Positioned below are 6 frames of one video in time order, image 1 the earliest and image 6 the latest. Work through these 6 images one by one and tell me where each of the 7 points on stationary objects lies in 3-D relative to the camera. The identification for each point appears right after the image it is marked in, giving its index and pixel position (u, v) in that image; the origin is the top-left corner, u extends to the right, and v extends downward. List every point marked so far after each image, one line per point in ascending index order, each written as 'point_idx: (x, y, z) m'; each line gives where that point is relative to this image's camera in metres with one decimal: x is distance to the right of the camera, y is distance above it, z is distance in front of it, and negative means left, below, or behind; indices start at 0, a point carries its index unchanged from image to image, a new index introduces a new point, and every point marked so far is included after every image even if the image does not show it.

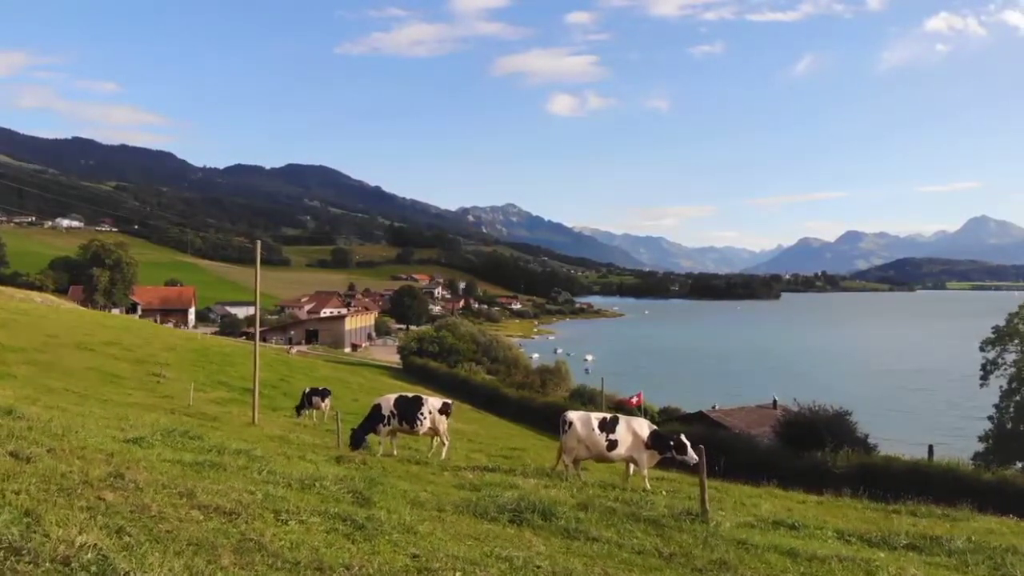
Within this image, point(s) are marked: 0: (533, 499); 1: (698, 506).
0: (+0.4, -2.7, +9.5) m
1: (+2.8, -3.2, +11.0) m
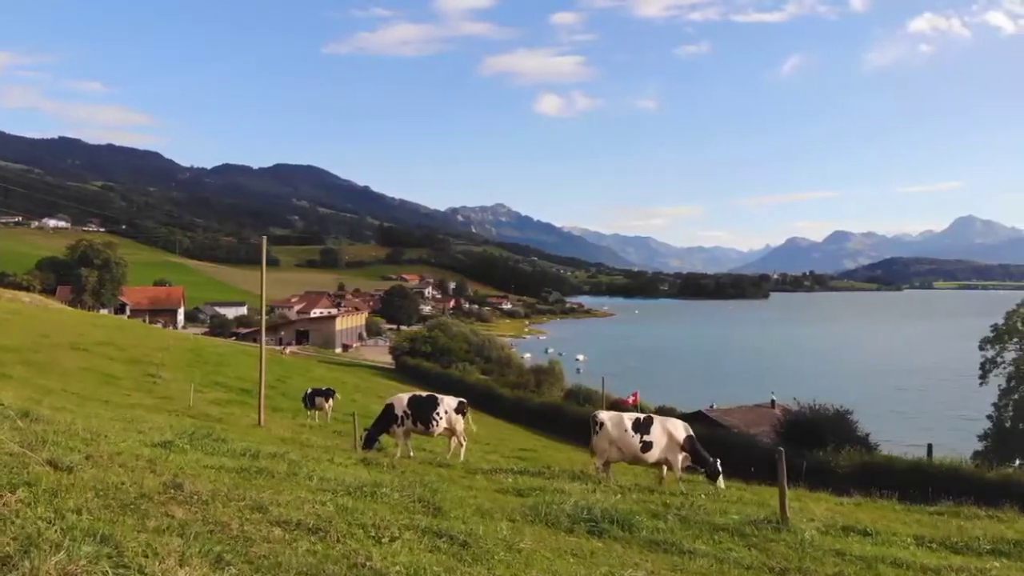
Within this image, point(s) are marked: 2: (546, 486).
0: (+1.1, -2.6, +8.8) m
1: (+3.4, -3.1, +10.4) m
2: (+0.5, -3.0, +11.5) m
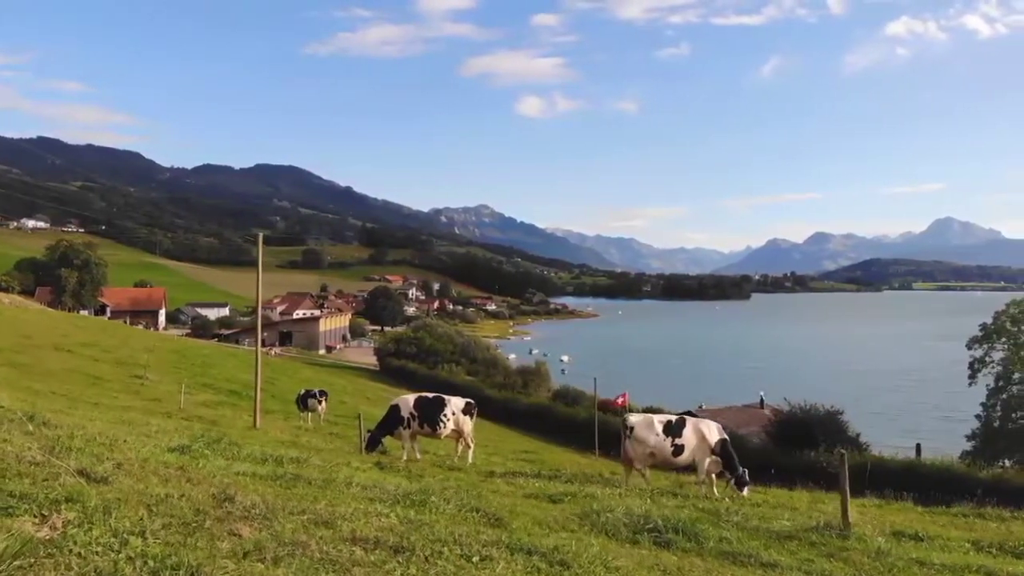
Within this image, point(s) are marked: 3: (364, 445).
0: (+1.6, -2.5, +8.3) m
1: (+3.9, -3.0, +9.9) m
2: (+0.9, -3.0, +11.0) m
3: (-3.8, -4.1, +19.5) m
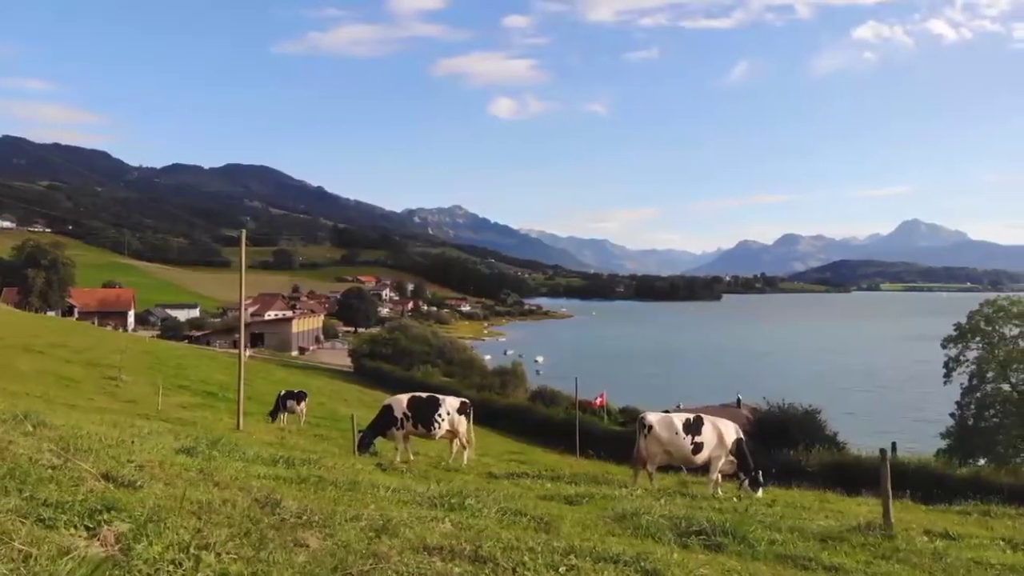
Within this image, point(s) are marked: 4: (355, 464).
0: (+1.8, -2.4, +8.0) m
1: (+4.1, -2.9, +9.7) m
2: (+1.1, -2.9, +10.6) m
3: (-3.9, -4.0, +19.0) m
4: (-2.6, -2.9, +12.5) m
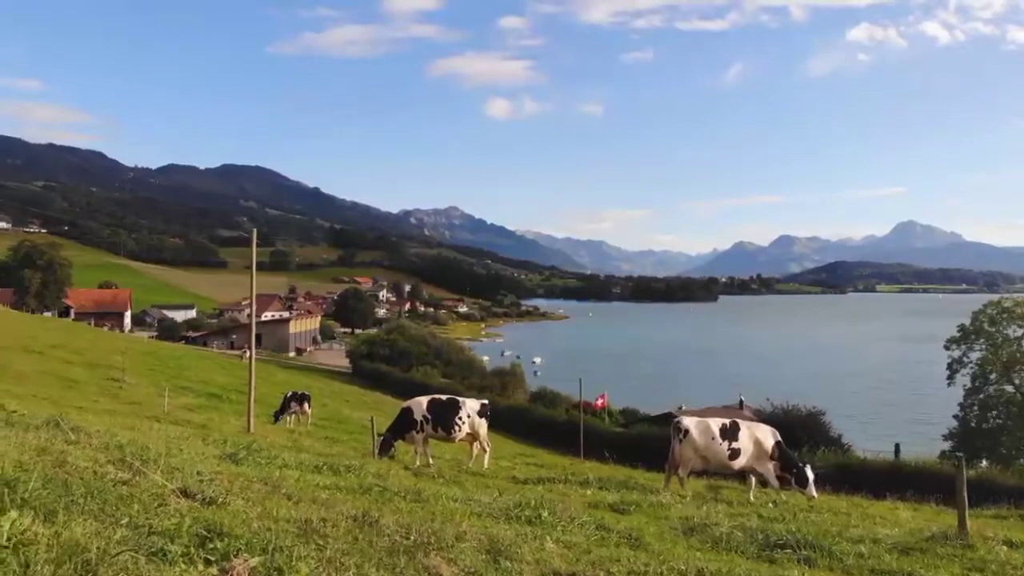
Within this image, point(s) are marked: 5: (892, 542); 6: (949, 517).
0: (+2.4, -2.4, +7.7) m
1: (+4.6, -2.9, +9.3) m
2: (+1.6, -2.9, +10.2) m
3: (-3.4, -4.0, +18.6) m
4: (-2.1, -2.9, +12.1) m
5: (+3.5, -2.4, +7.0) m
6: (+7.9, -4.0, +13.3) m
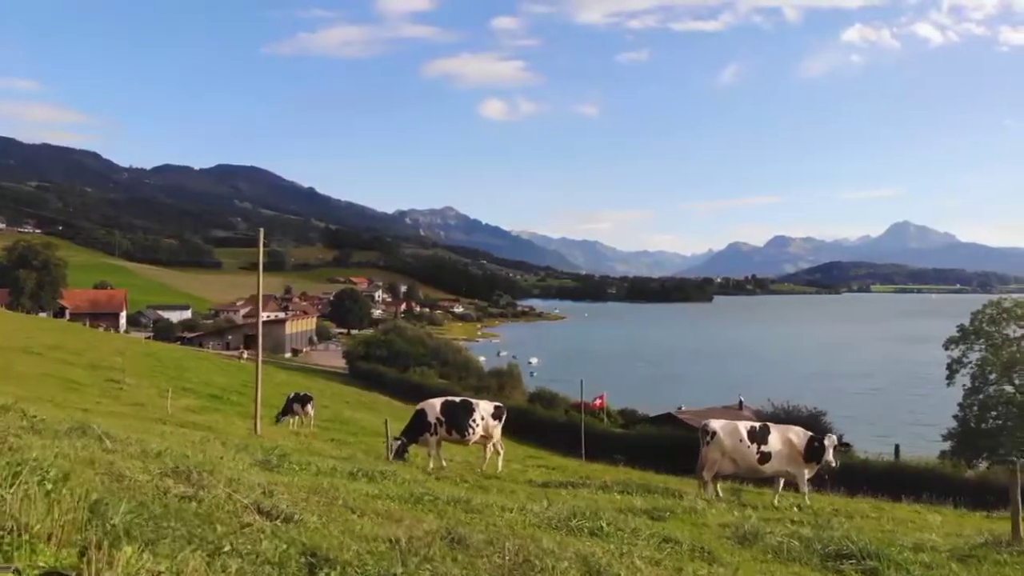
0: (+2.8, -2.4, +7.5) m
1: (+5.0, -3.0, +9.2) m
2: (+2.0, -2.9, +10.0) m
3: (-3.1, -4.0, +18.4) m
4: (-1.7, -2.9, +11.9) m
5: (+3.8, -2.4, +6.8) m
6: (+8.3, -4.1, +13.1) m
